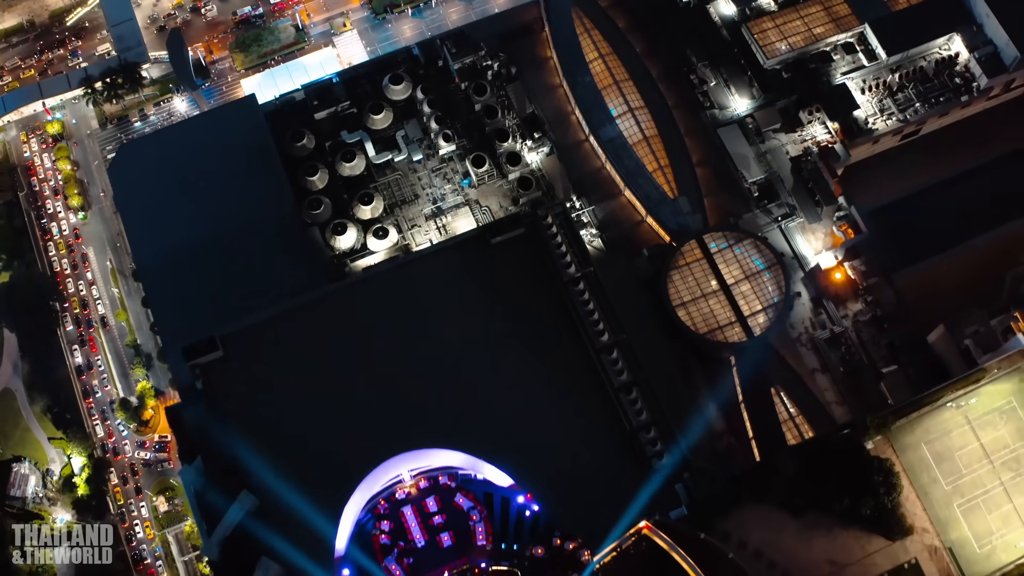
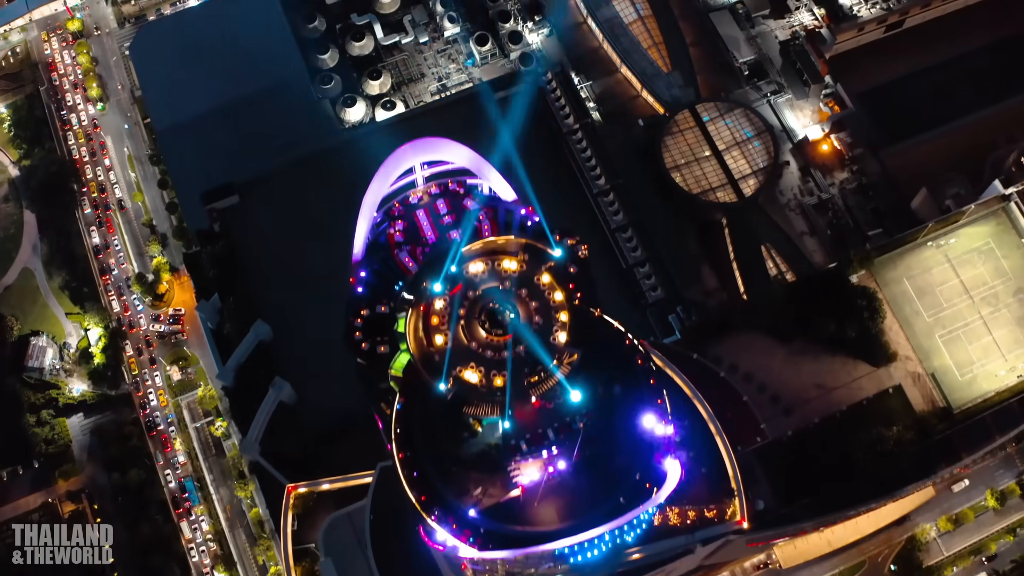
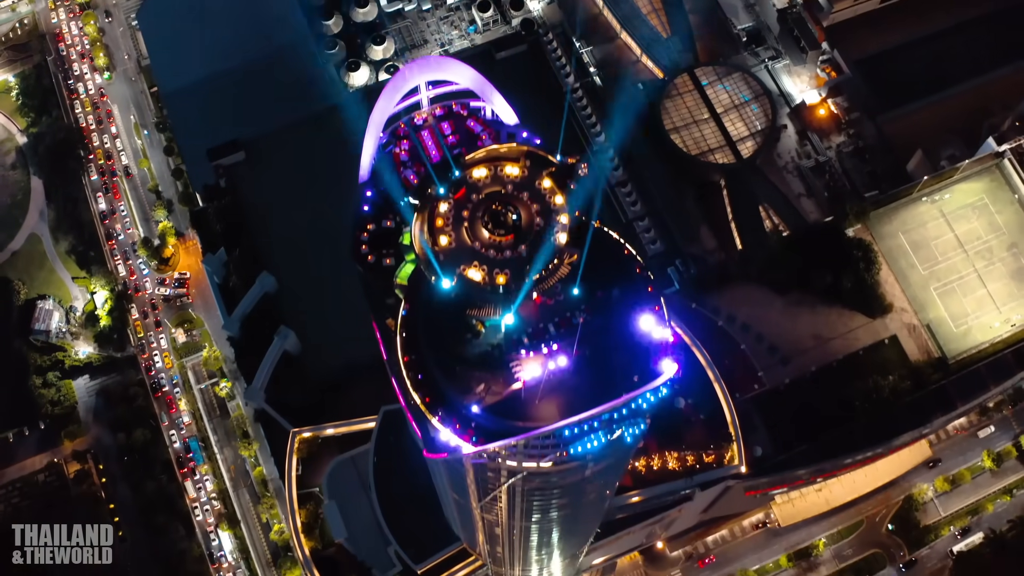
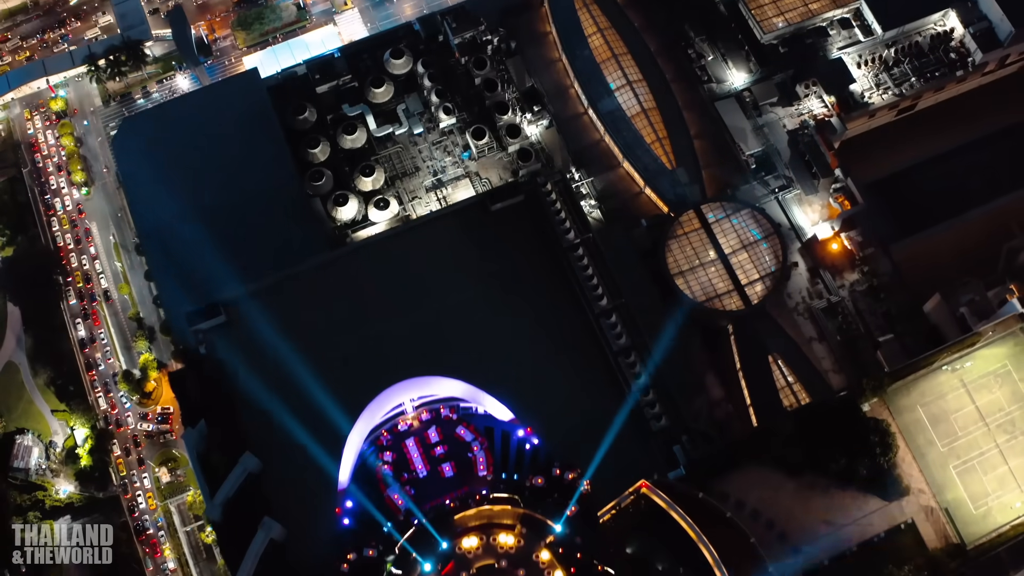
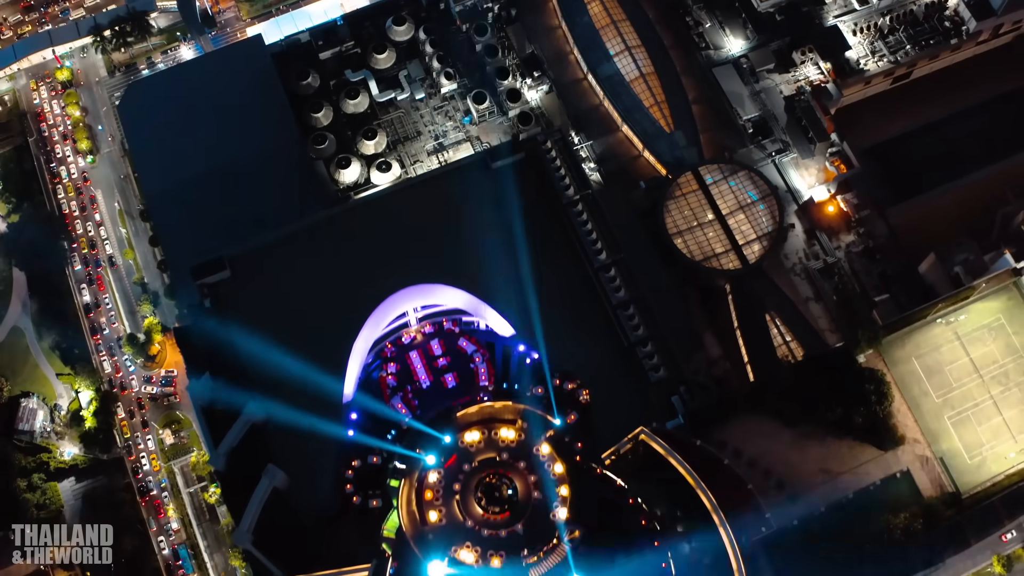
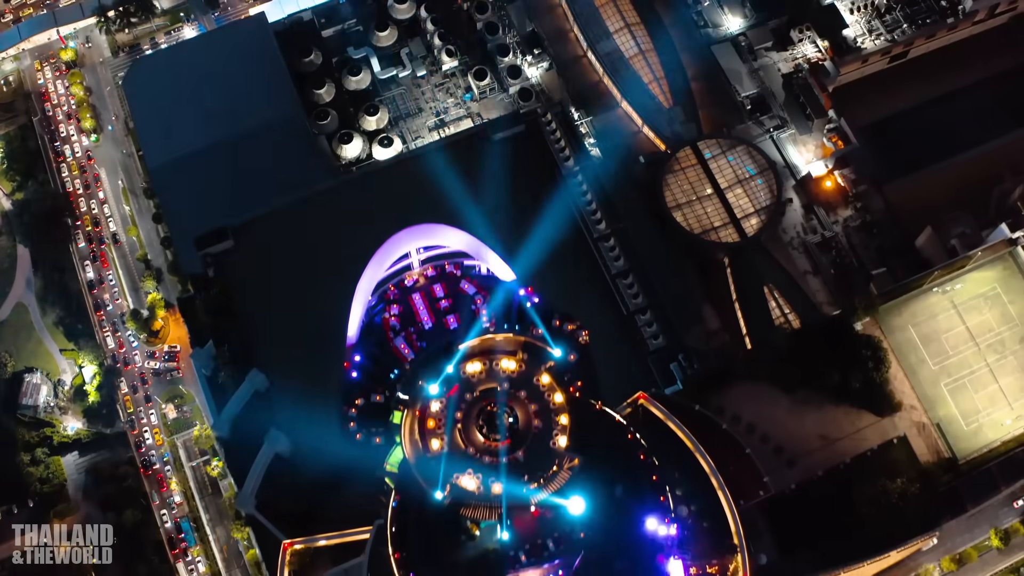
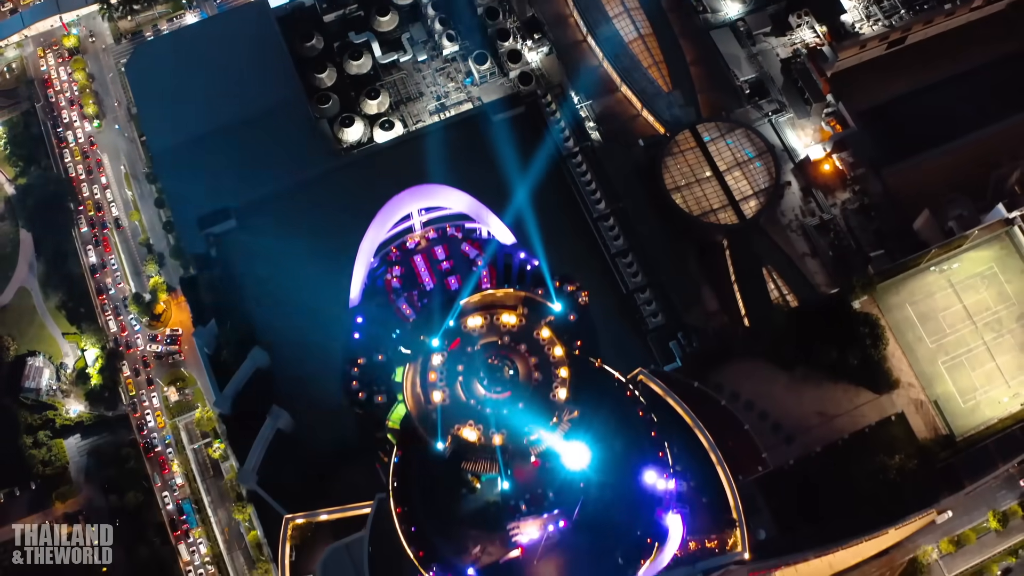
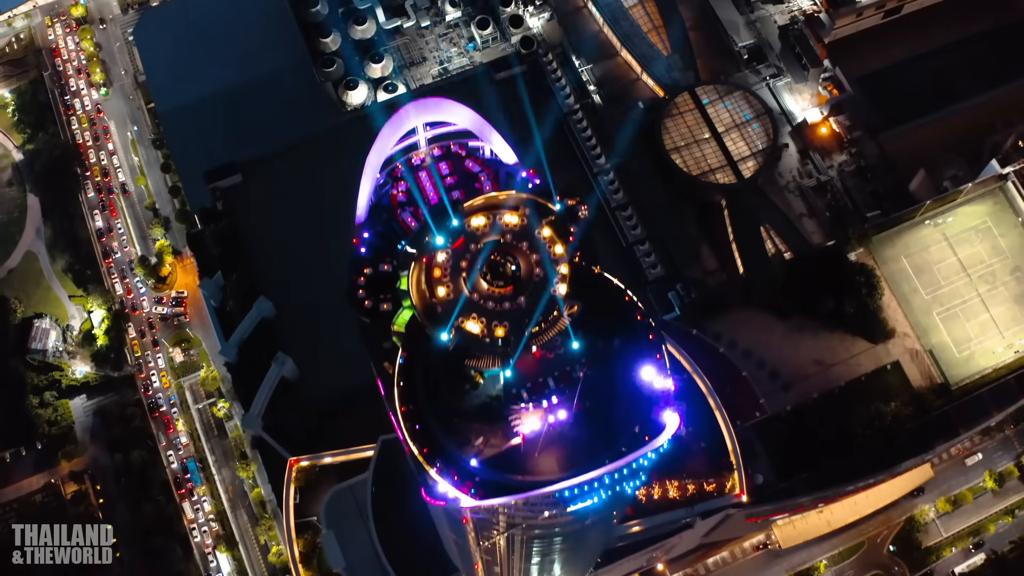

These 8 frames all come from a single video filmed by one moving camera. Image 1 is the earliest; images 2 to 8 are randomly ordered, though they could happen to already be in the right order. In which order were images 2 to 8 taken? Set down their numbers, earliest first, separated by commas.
4, 5, 6, 7, 2, 8, 3
